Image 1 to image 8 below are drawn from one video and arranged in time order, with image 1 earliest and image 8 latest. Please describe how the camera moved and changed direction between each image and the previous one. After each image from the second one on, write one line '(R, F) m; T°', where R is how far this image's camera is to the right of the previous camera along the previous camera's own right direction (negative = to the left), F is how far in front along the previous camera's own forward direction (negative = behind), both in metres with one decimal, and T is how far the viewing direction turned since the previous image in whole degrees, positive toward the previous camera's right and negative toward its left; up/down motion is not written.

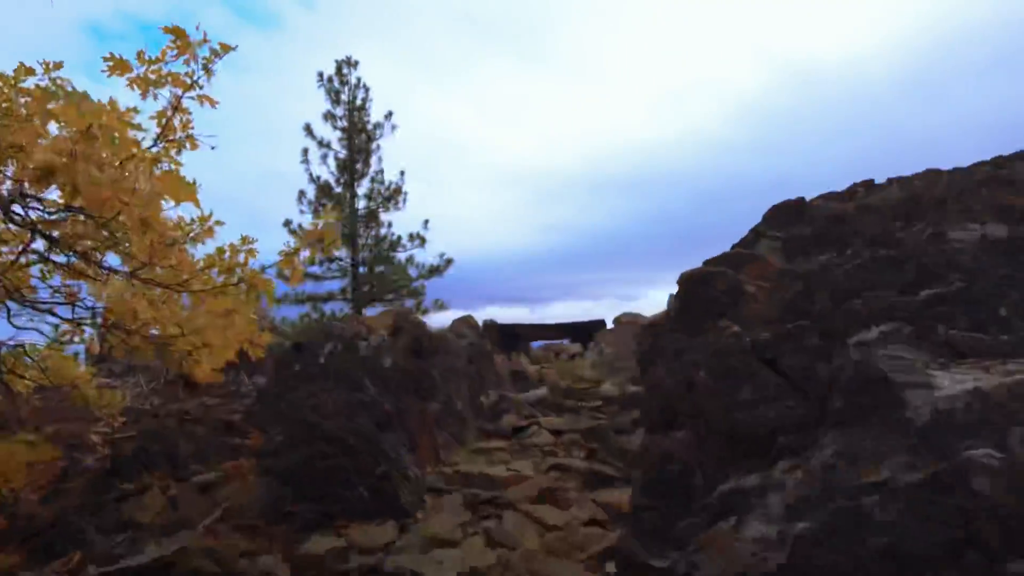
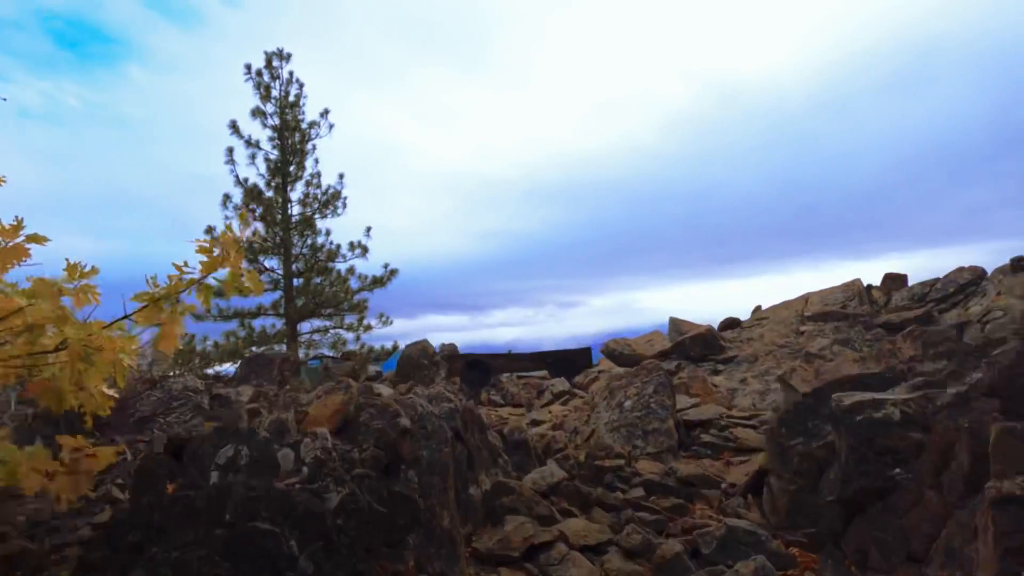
(-0.5, +2.0) m; +6°
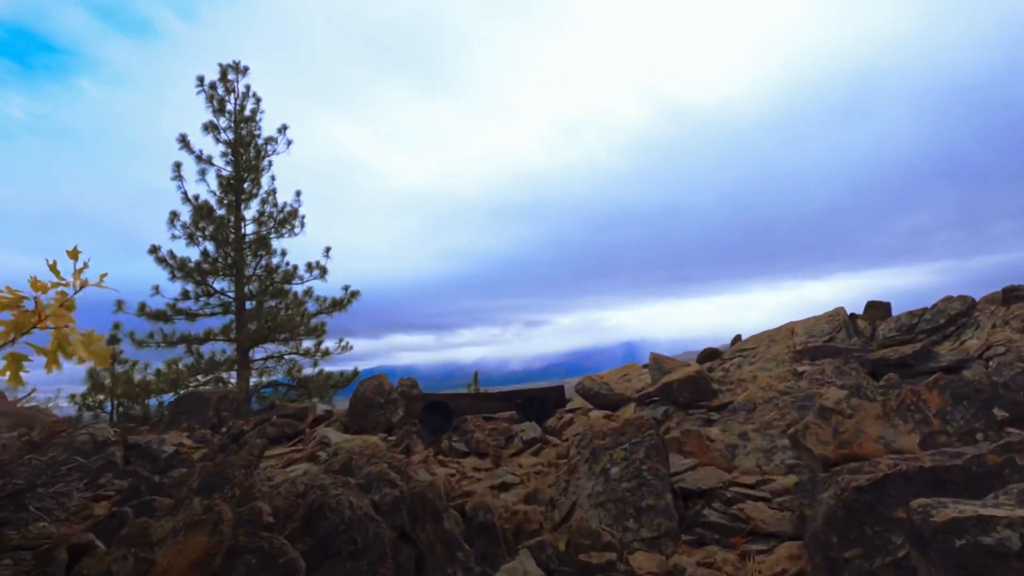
(0.0, +1.0) m; +4°
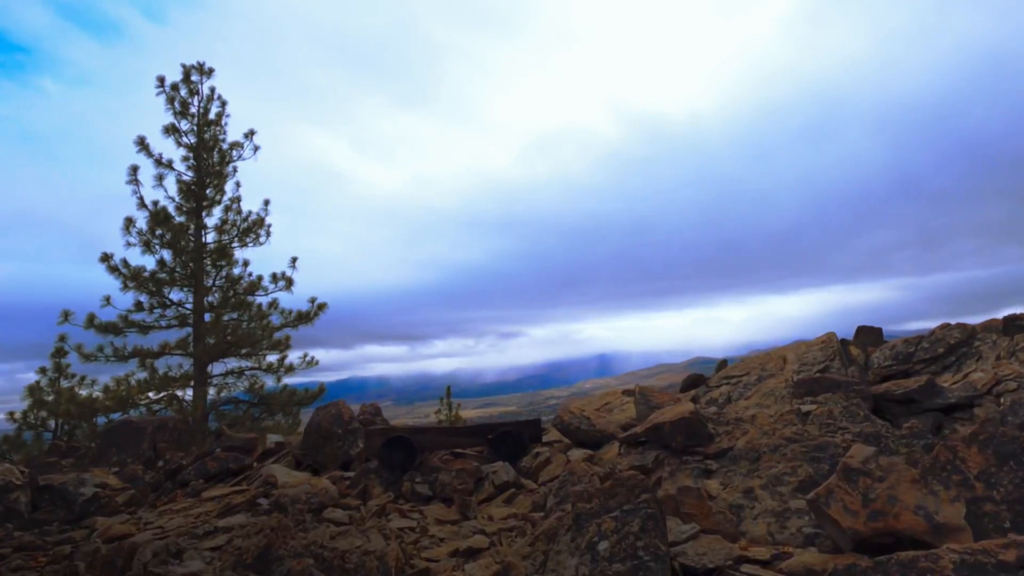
(0.0, +0.8) m; +3°
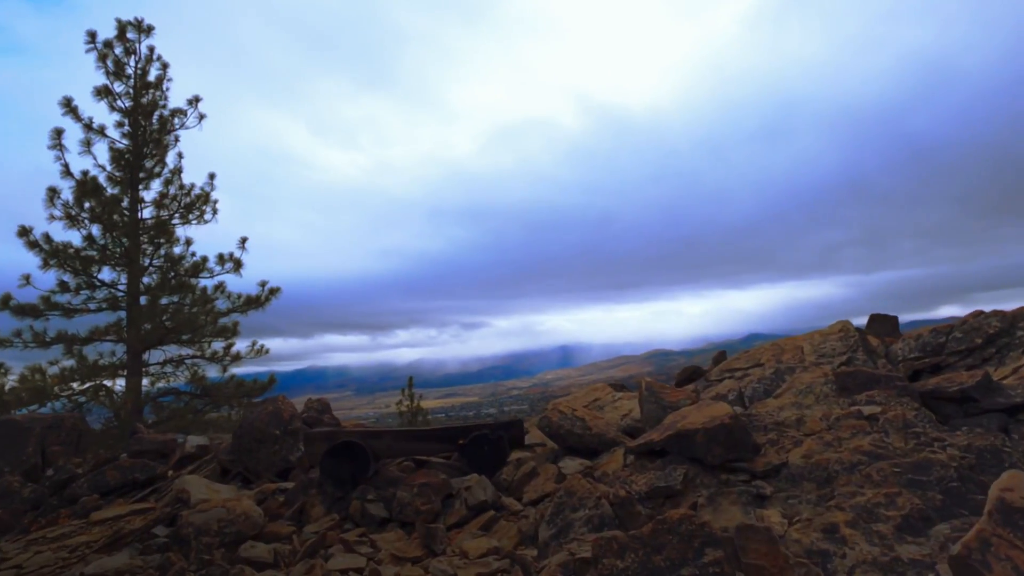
(-0.2, +1.5) m; +4°
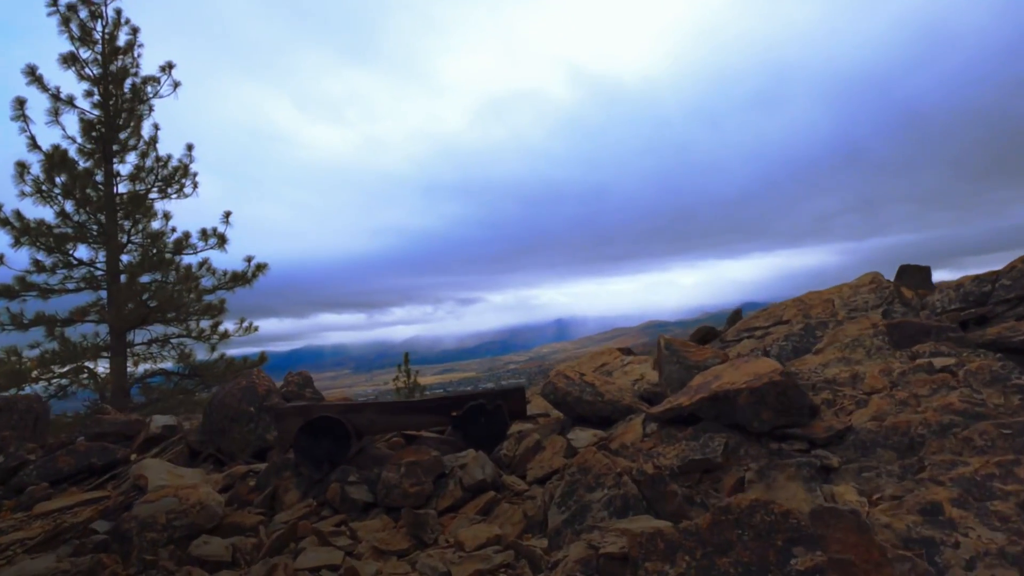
(0.0, +0.9) m; 0°
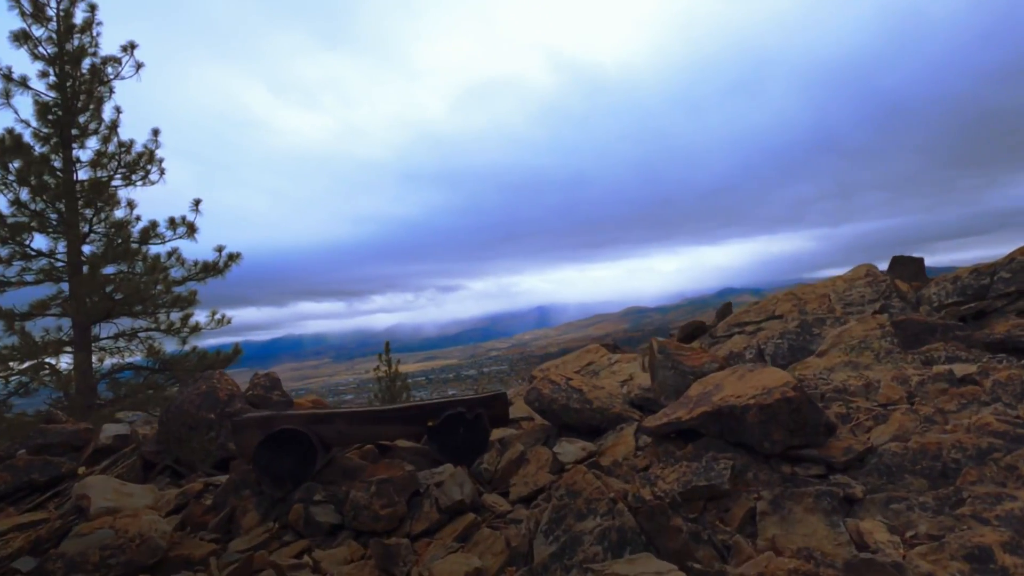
(0.0, +0.5) m; +2°
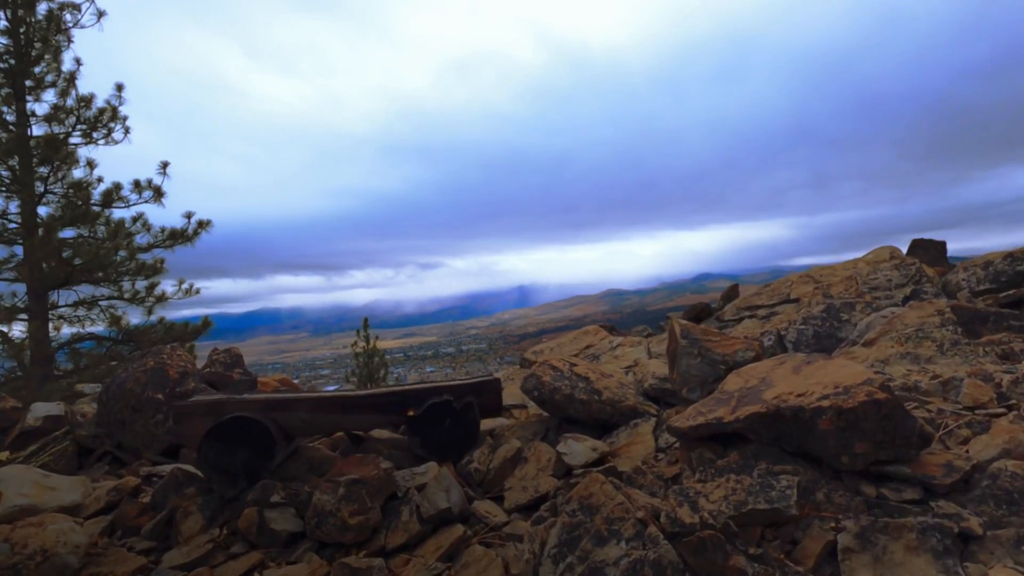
(-0.2, +0.8) m; +2°
